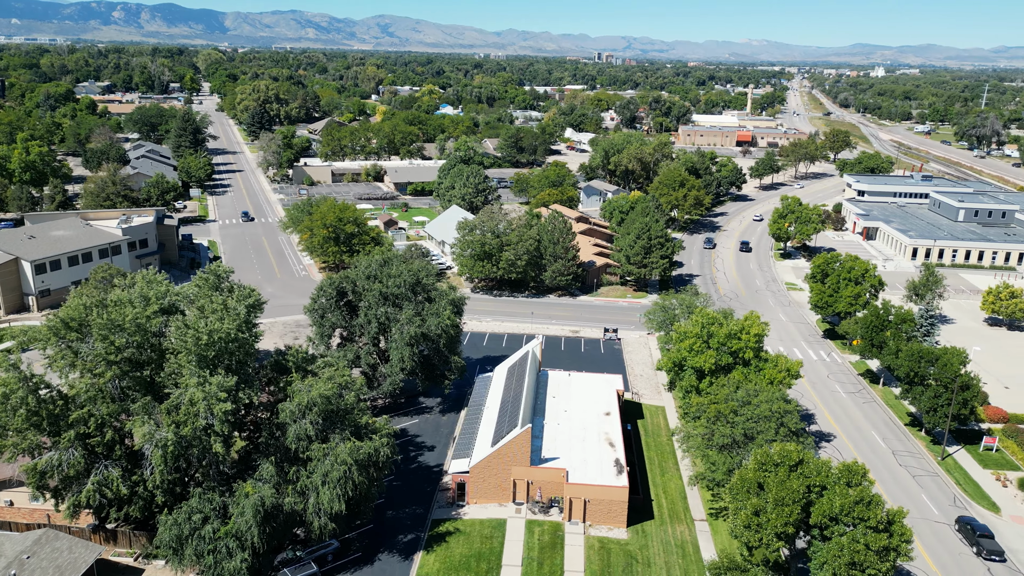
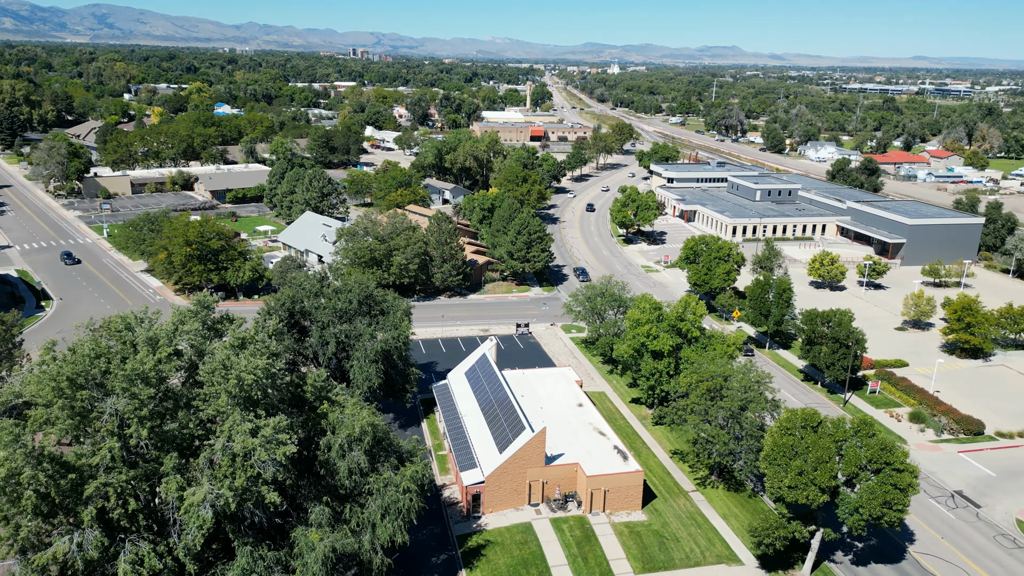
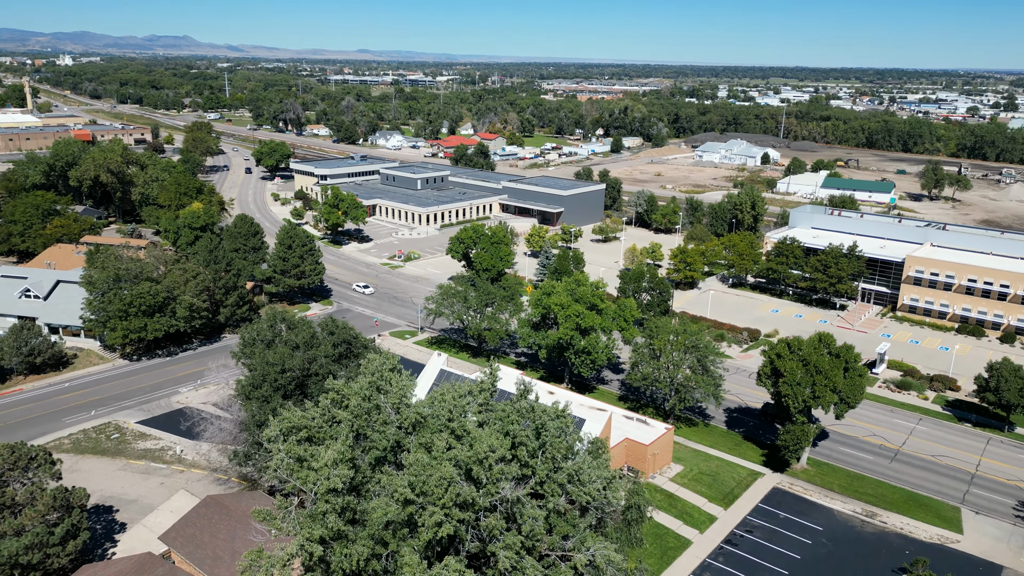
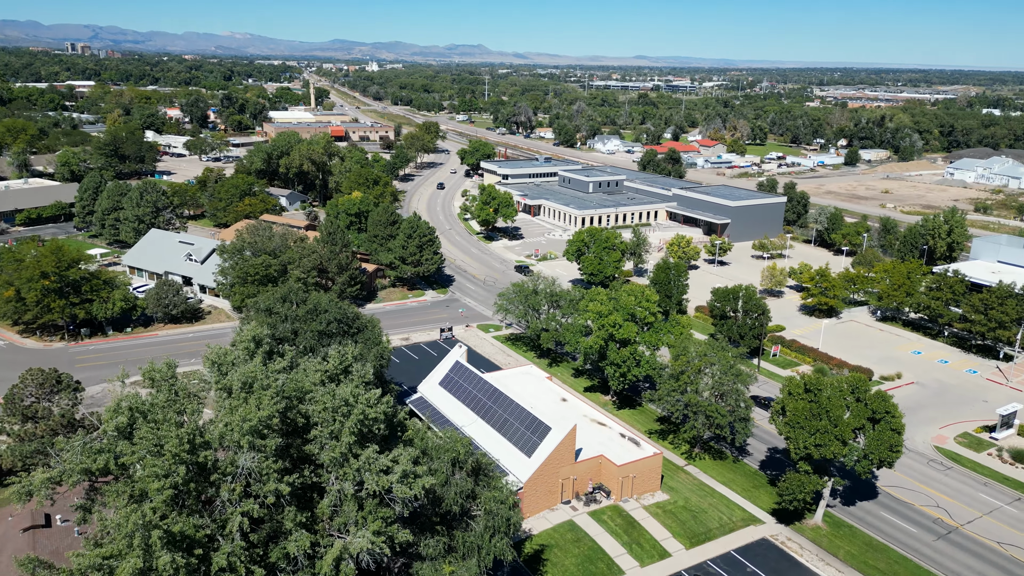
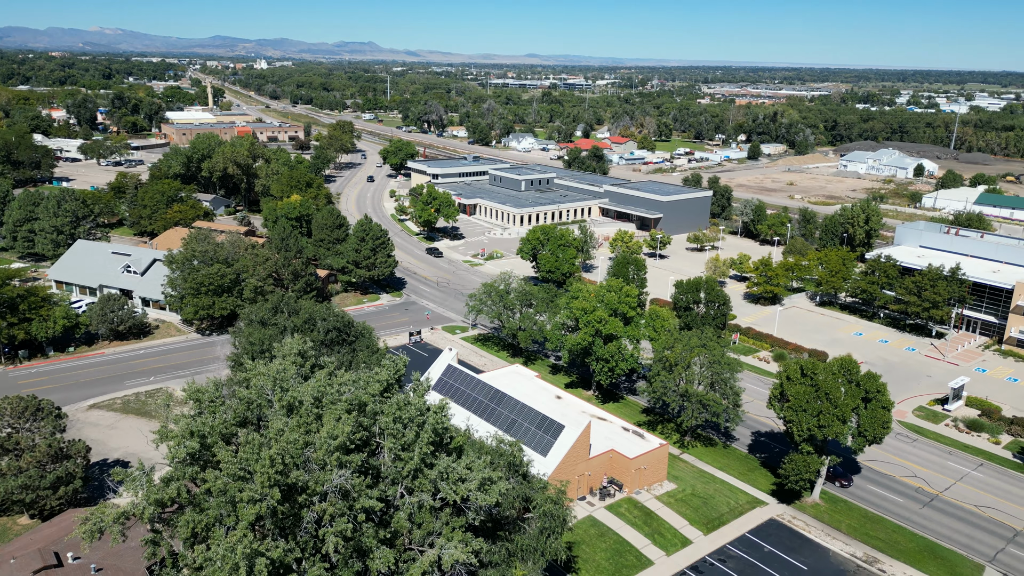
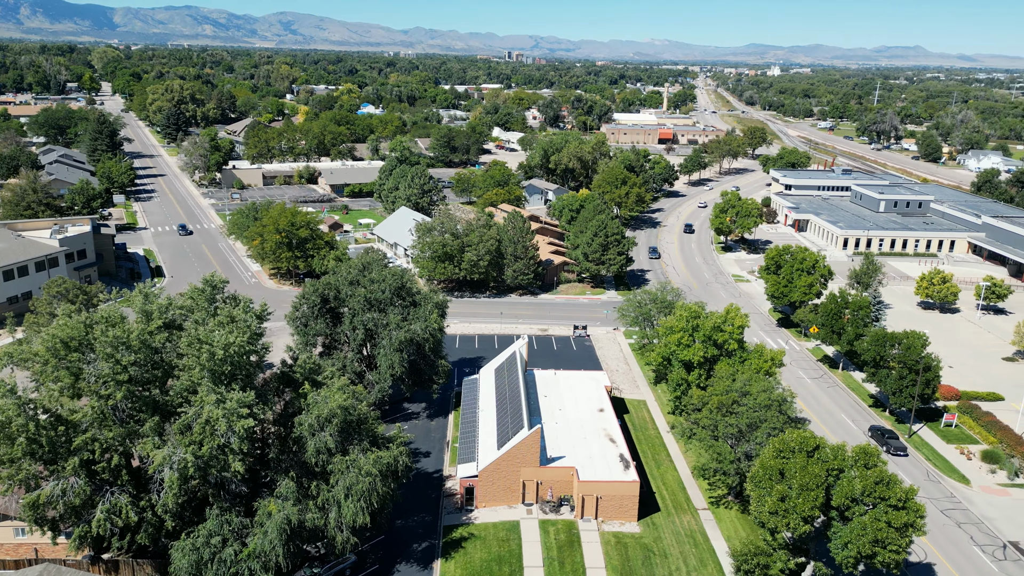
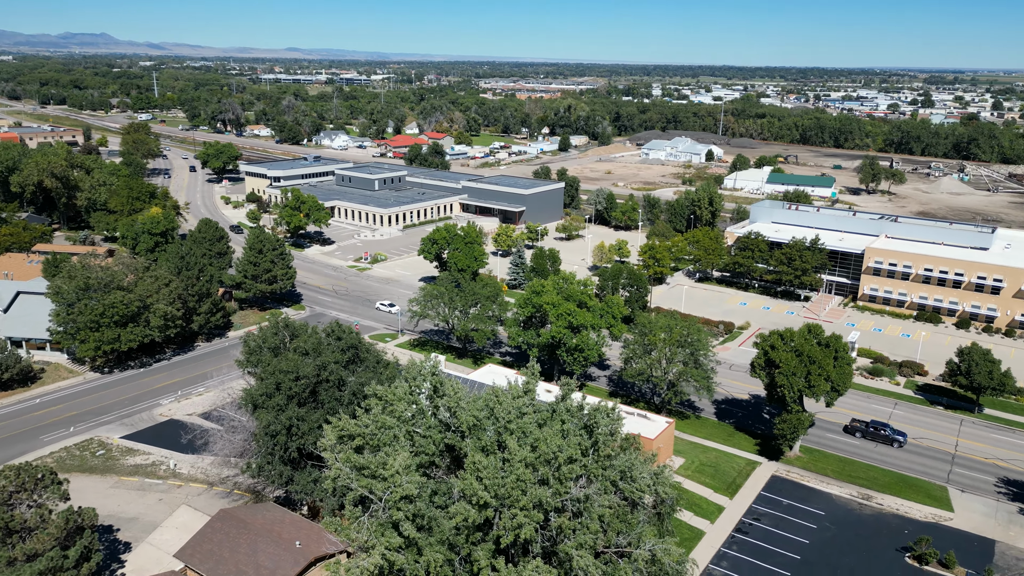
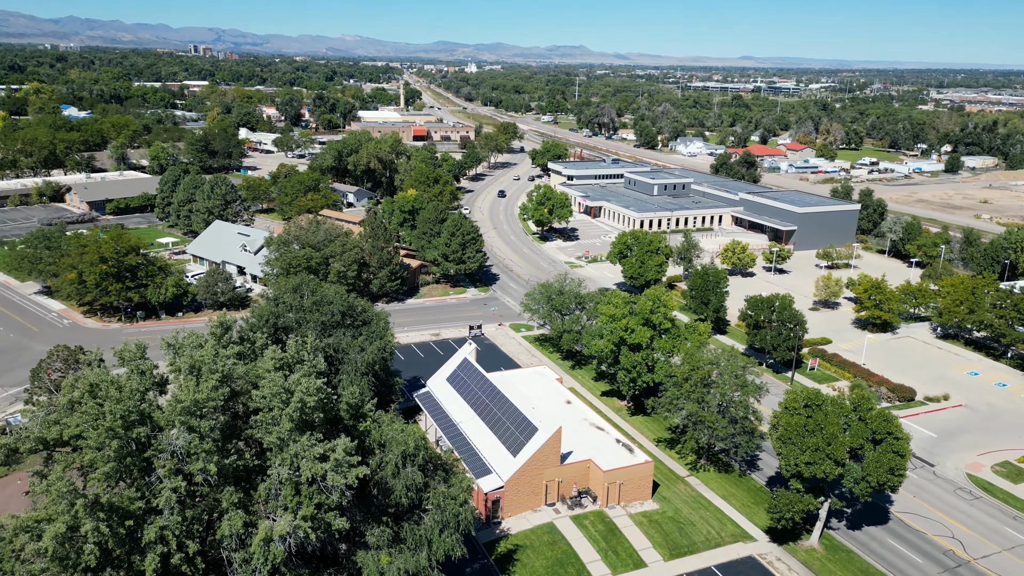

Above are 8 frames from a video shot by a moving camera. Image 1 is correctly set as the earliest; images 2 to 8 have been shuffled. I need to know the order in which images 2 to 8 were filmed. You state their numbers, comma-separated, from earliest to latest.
6, 2, 8, 4, 5, 3, 7
